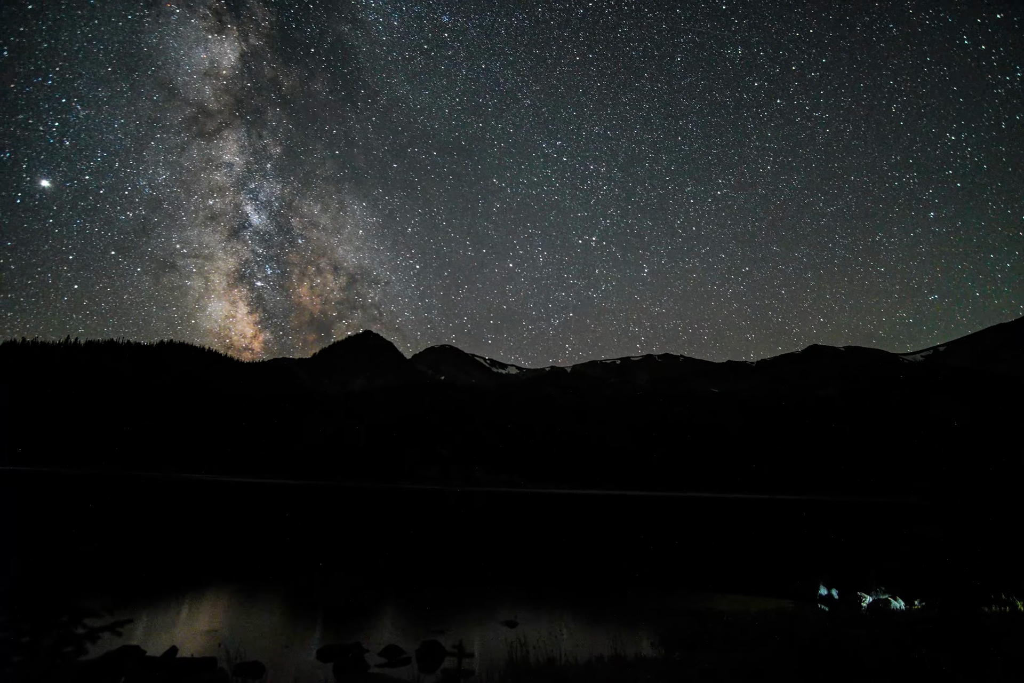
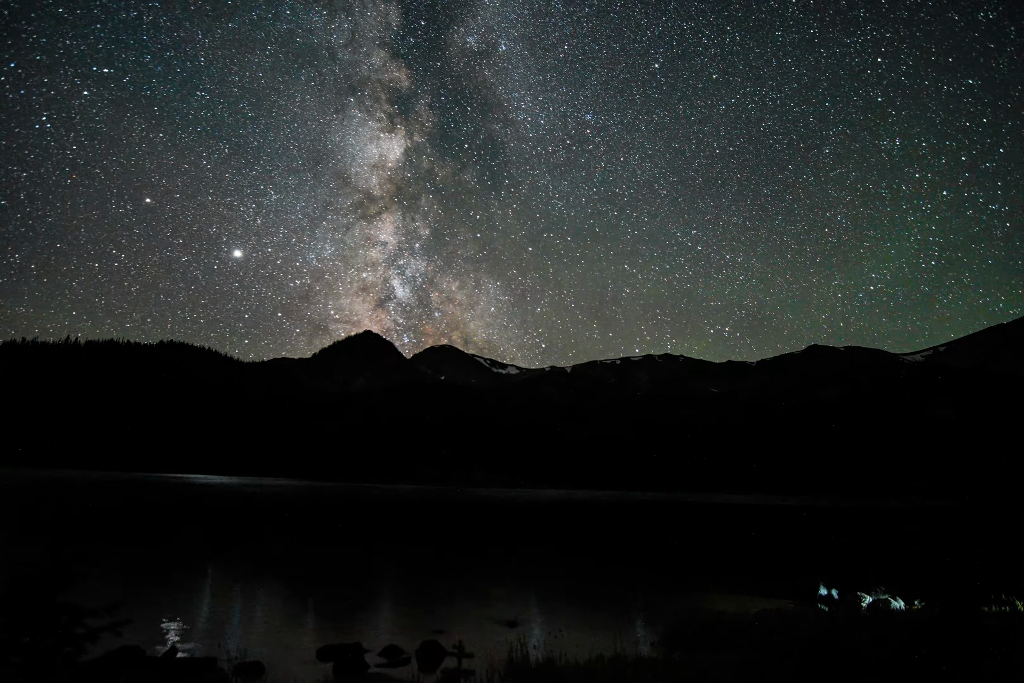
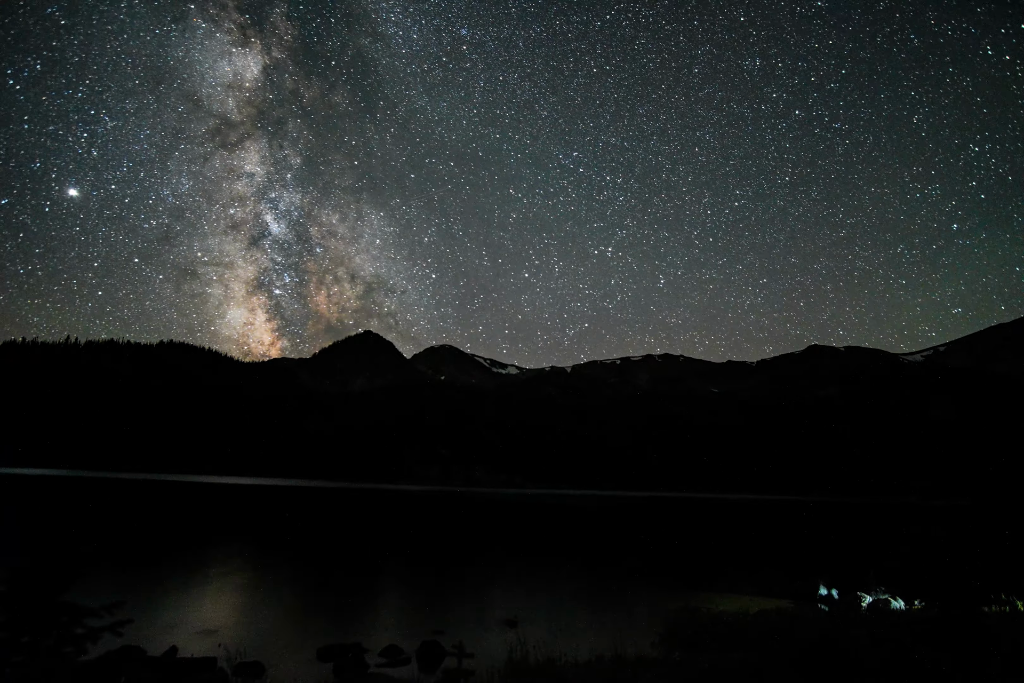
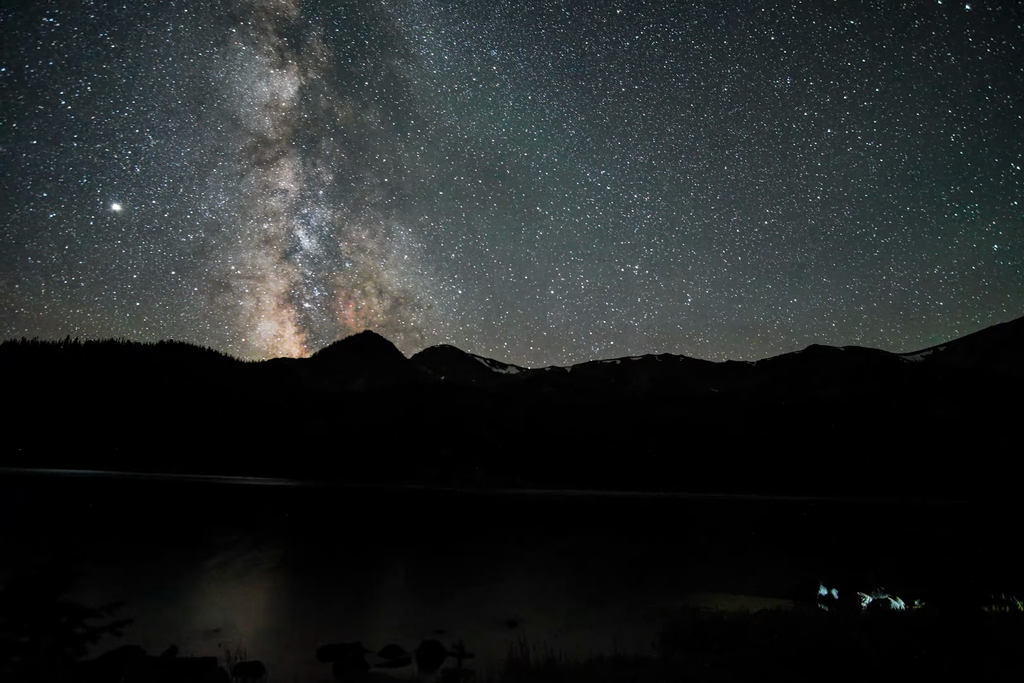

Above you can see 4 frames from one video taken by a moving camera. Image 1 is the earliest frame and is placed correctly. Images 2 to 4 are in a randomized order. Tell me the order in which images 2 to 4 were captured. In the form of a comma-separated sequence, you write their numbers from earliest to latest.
3, 4, 2
